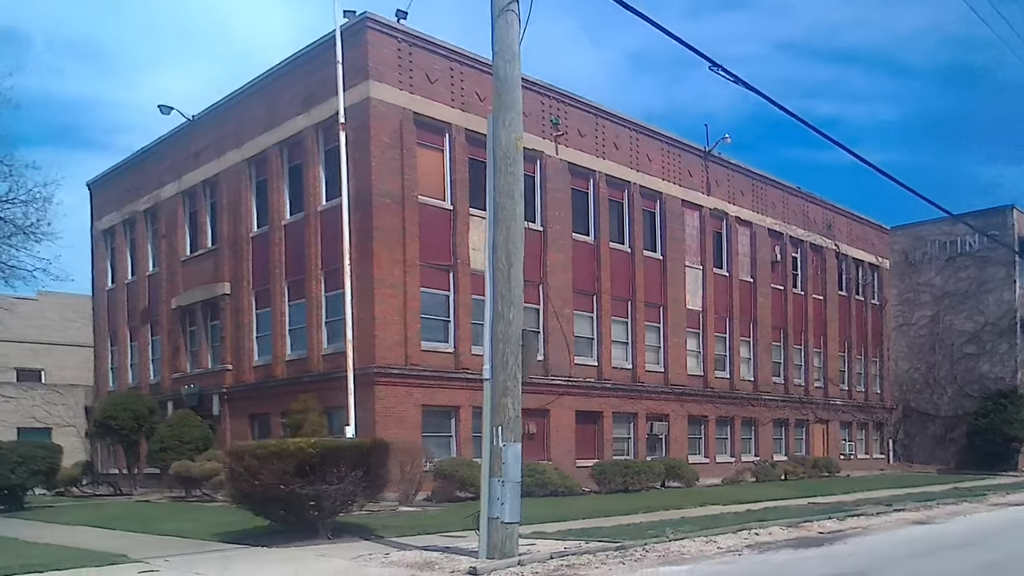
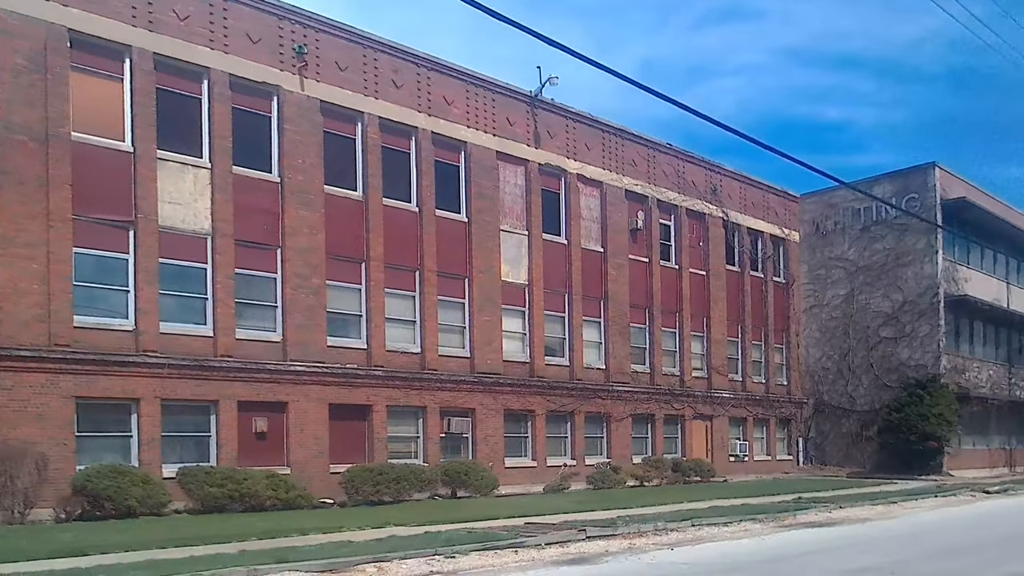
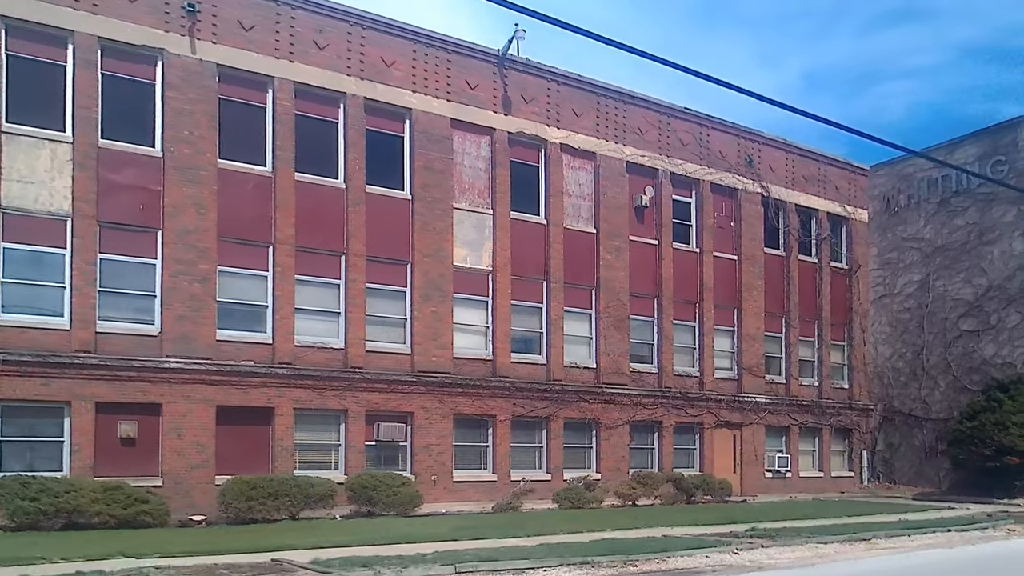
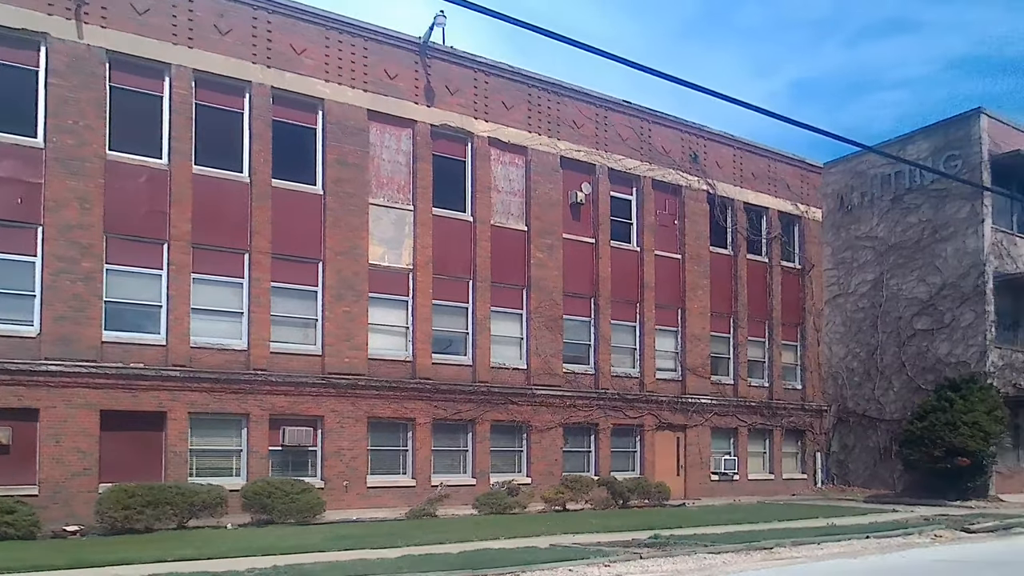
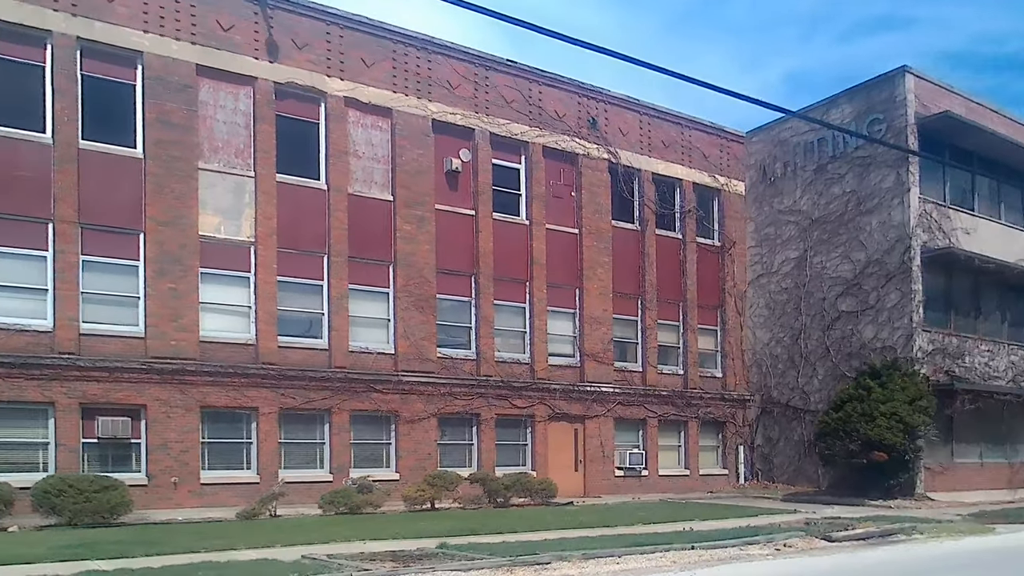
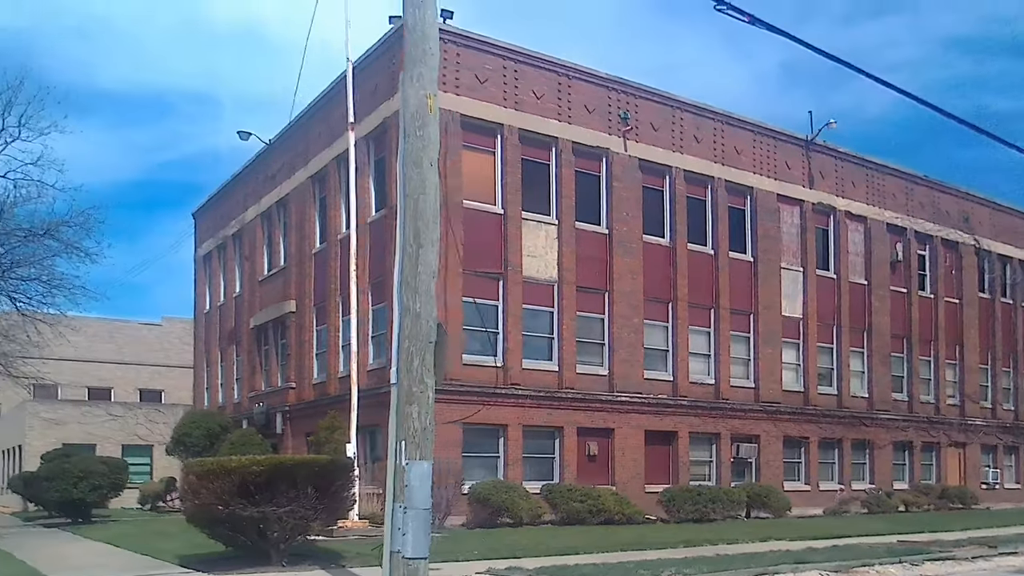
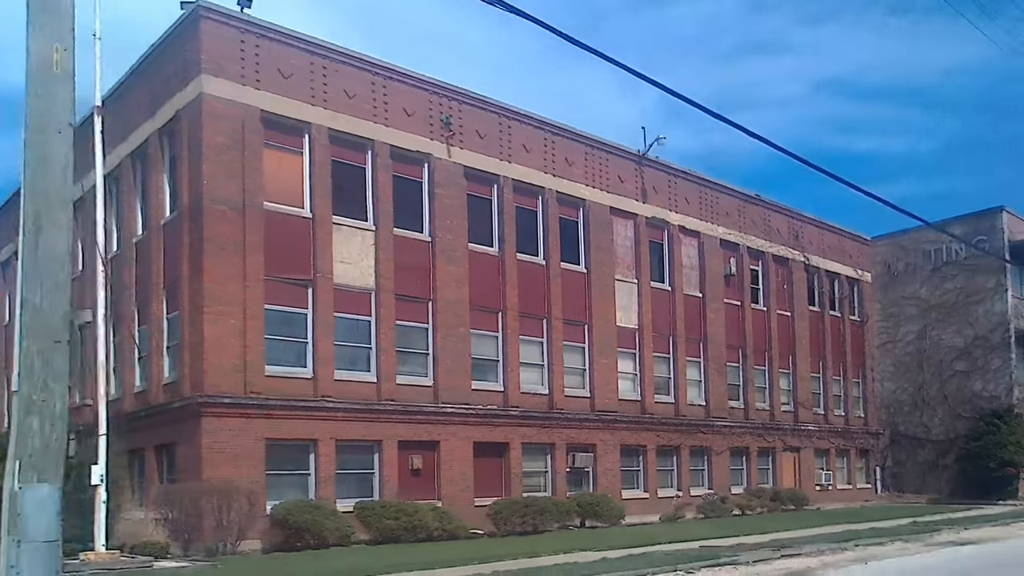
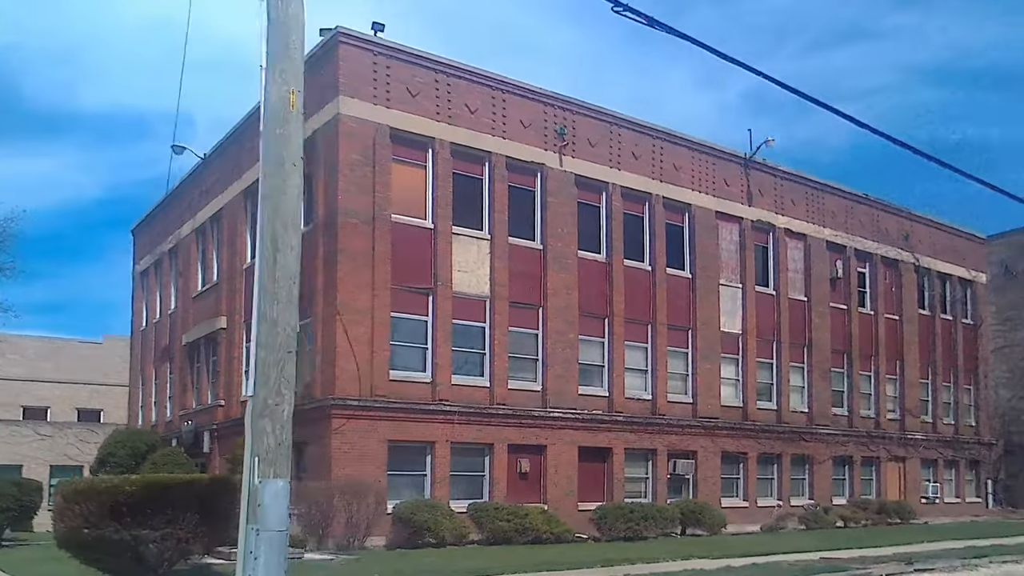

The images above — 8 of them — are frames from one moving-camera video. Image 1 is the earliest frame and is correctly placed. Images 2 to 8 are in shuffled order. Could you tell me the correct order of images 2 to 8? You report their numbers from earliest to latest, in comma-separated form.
6, 8, 7, 2, 3, 4, 5
